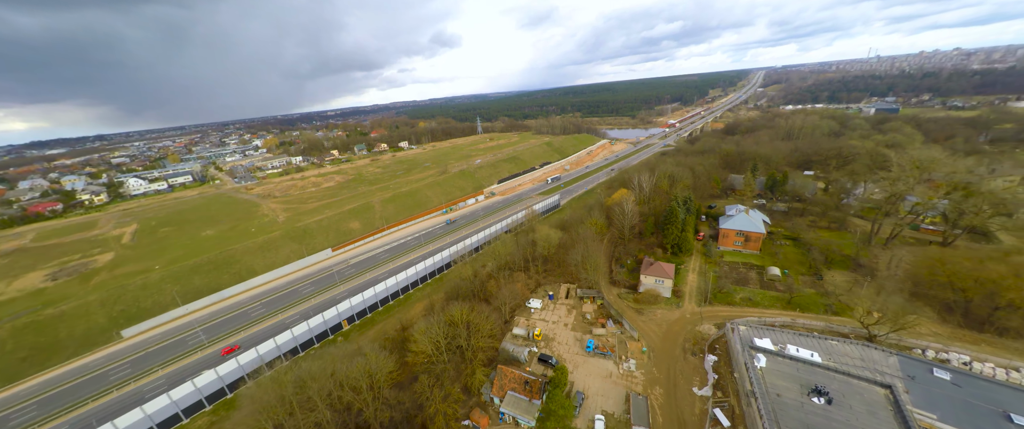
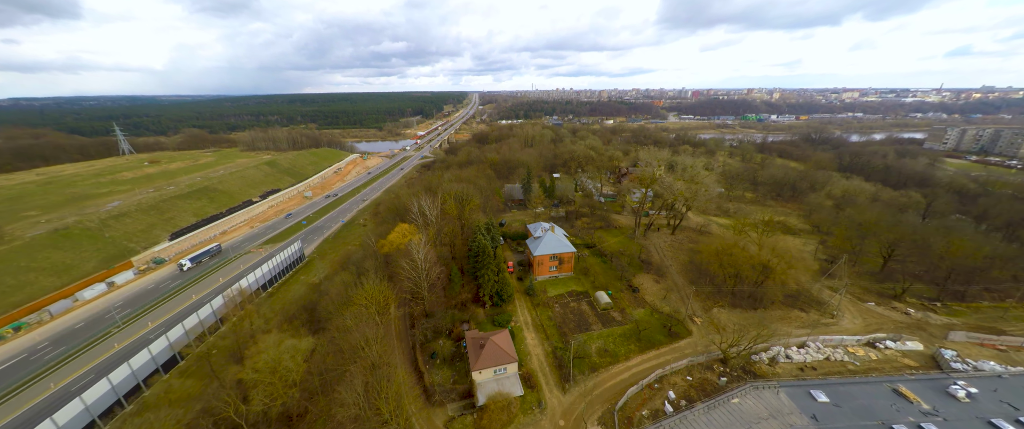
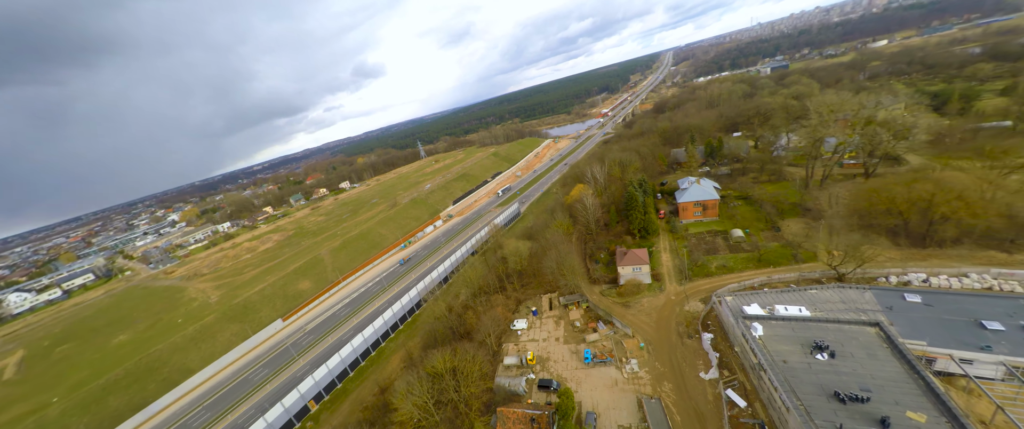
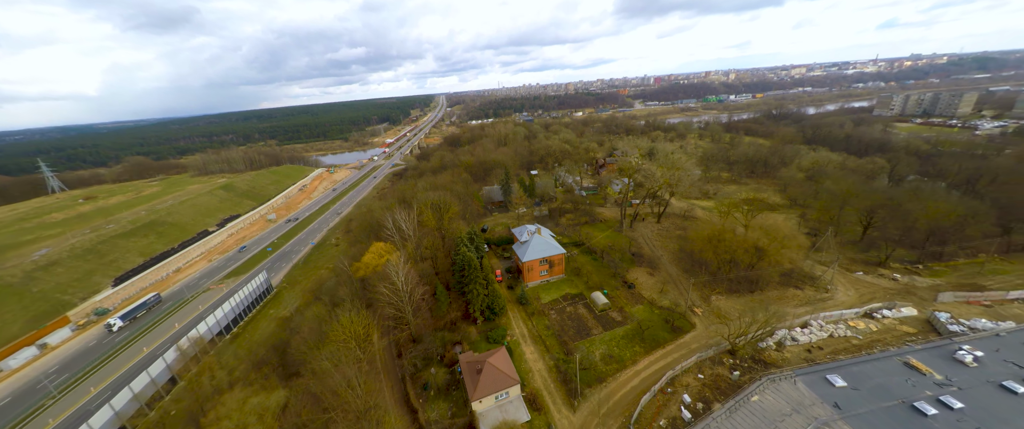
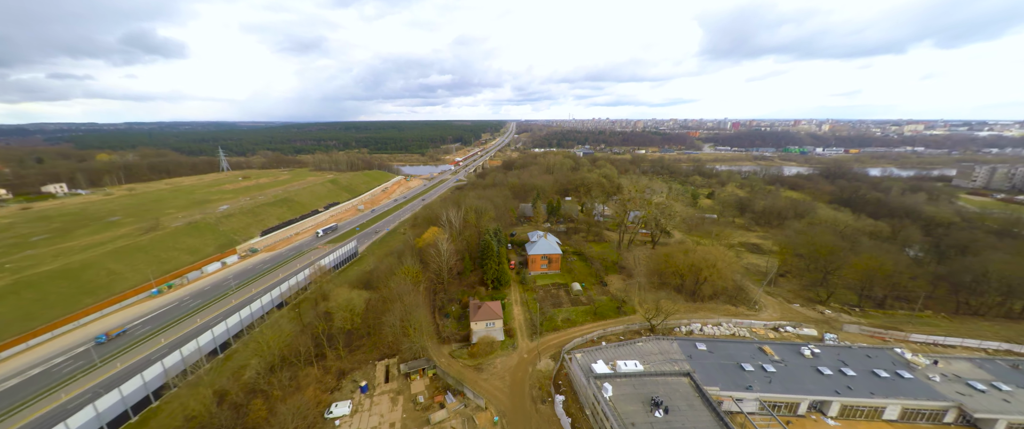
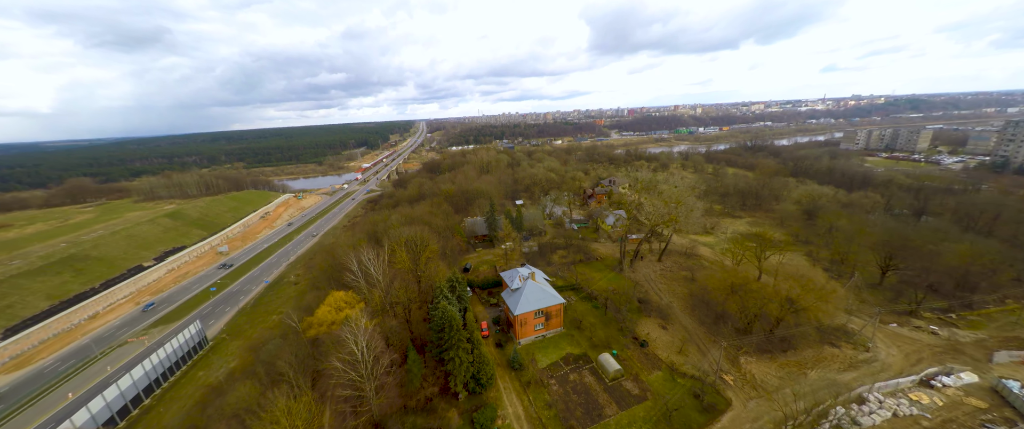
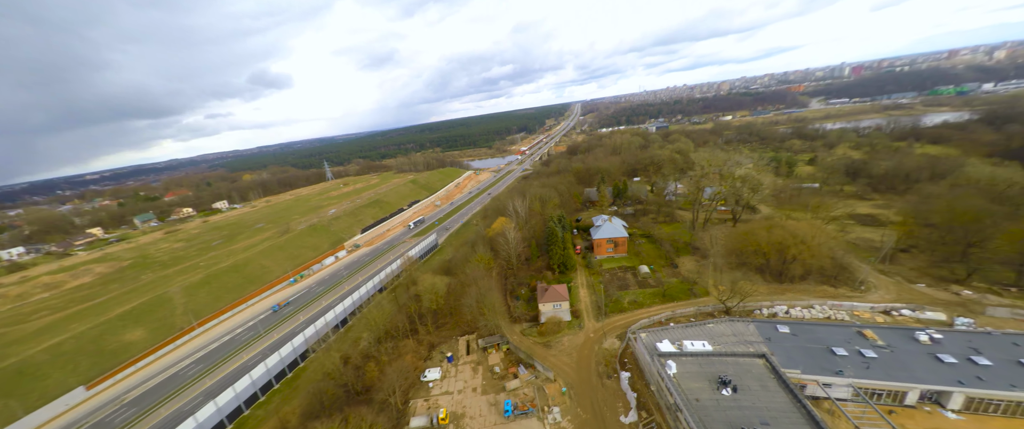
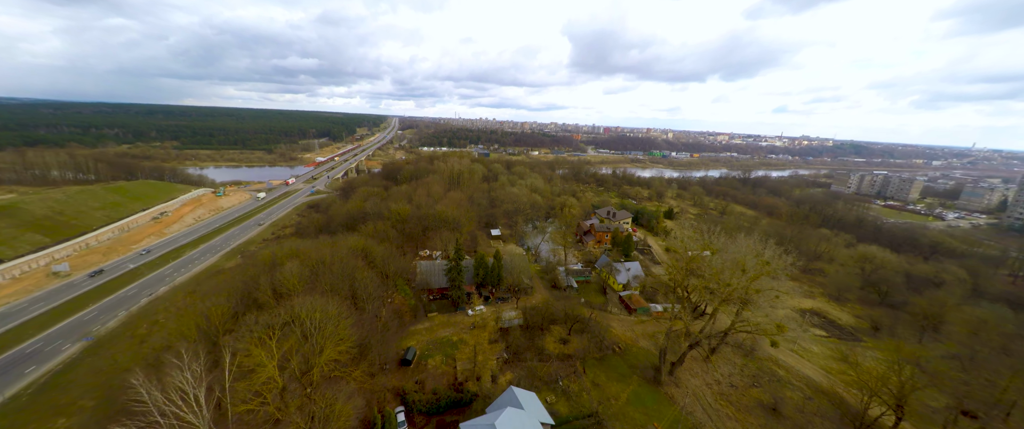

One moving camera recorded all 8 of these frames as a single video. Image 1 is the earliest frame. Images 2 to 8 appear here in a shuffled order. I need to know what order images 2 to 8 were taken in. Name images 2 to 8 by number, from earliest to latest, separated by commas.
3, 7, 5, 2, 4, 6, 8
